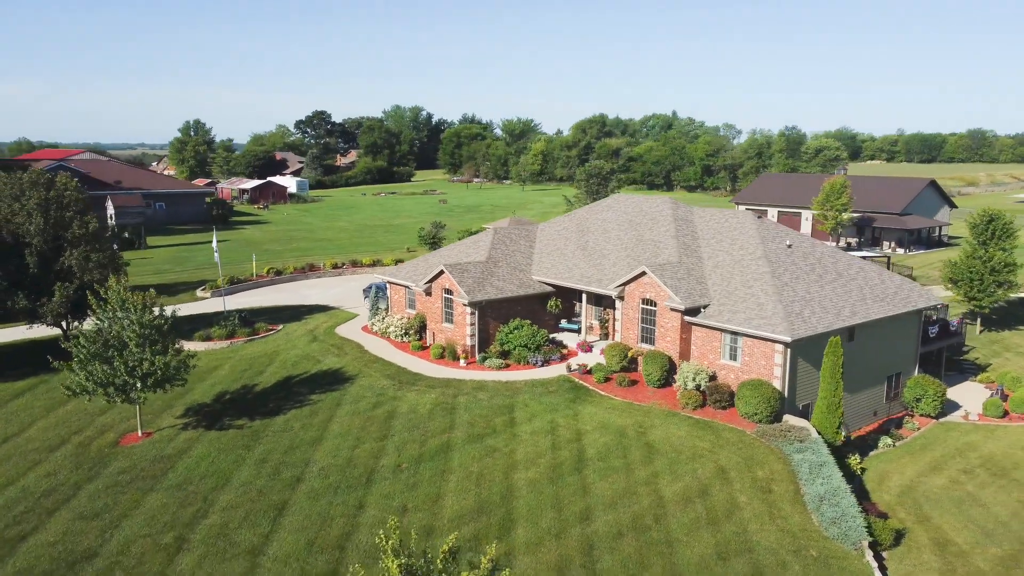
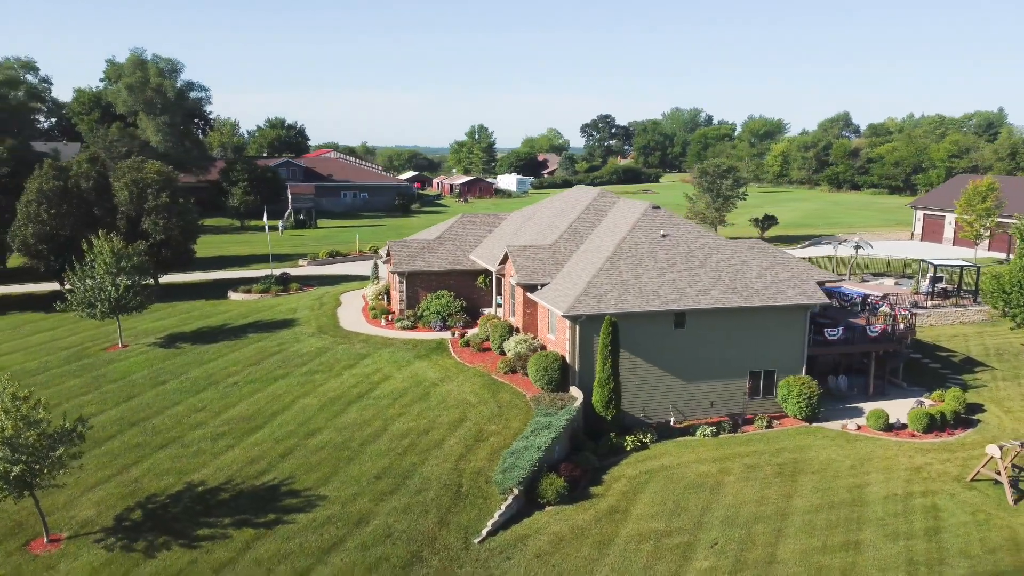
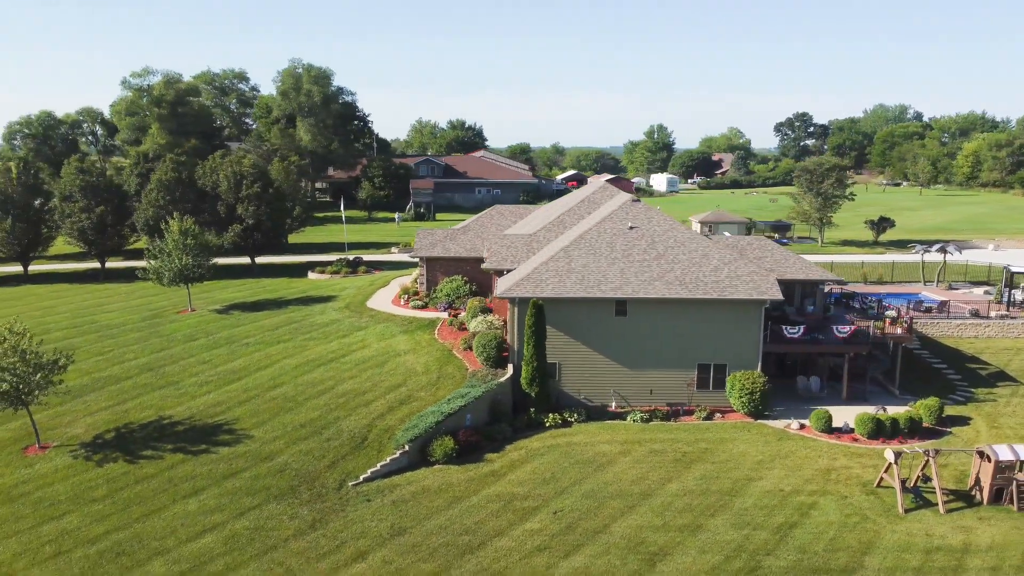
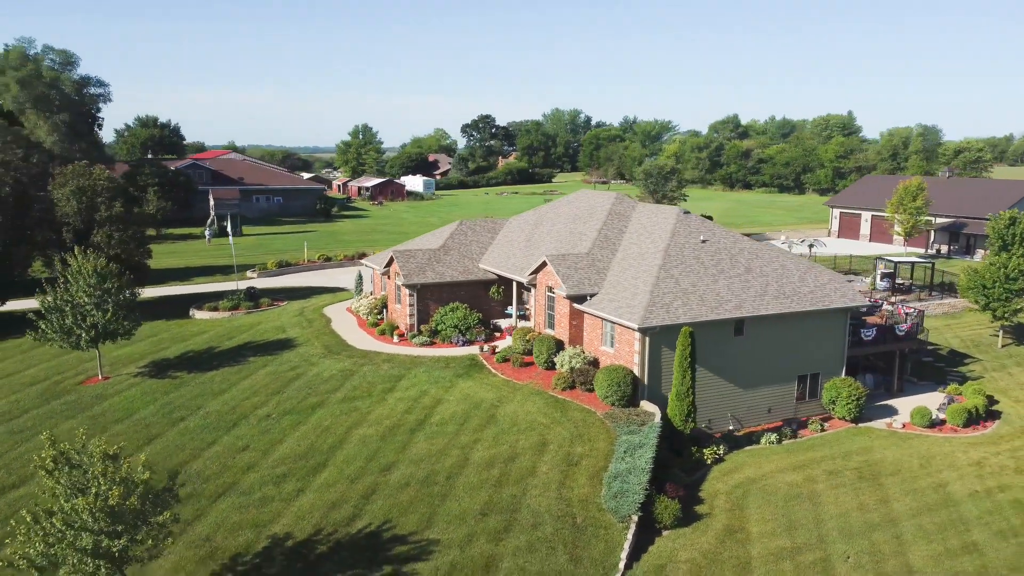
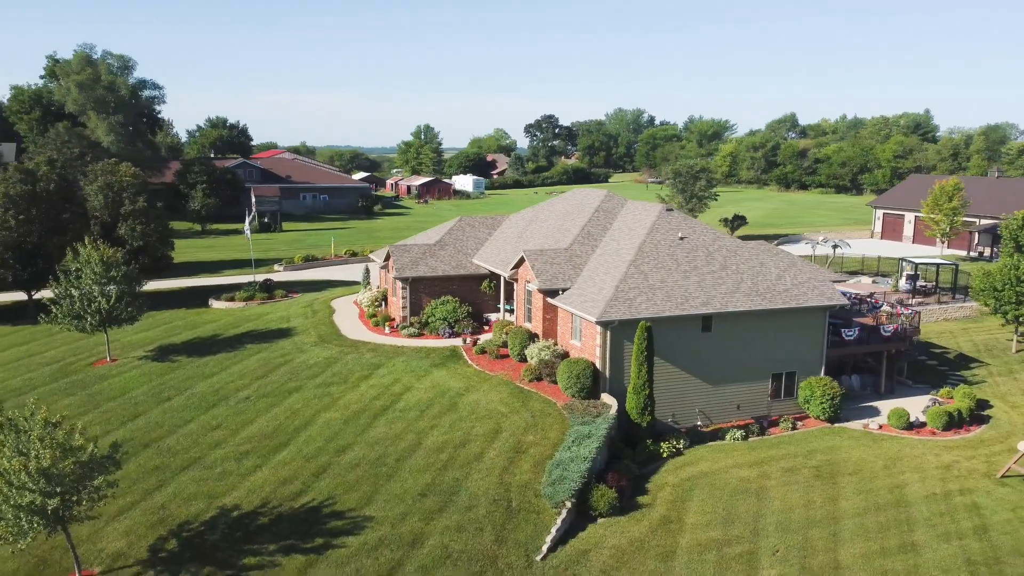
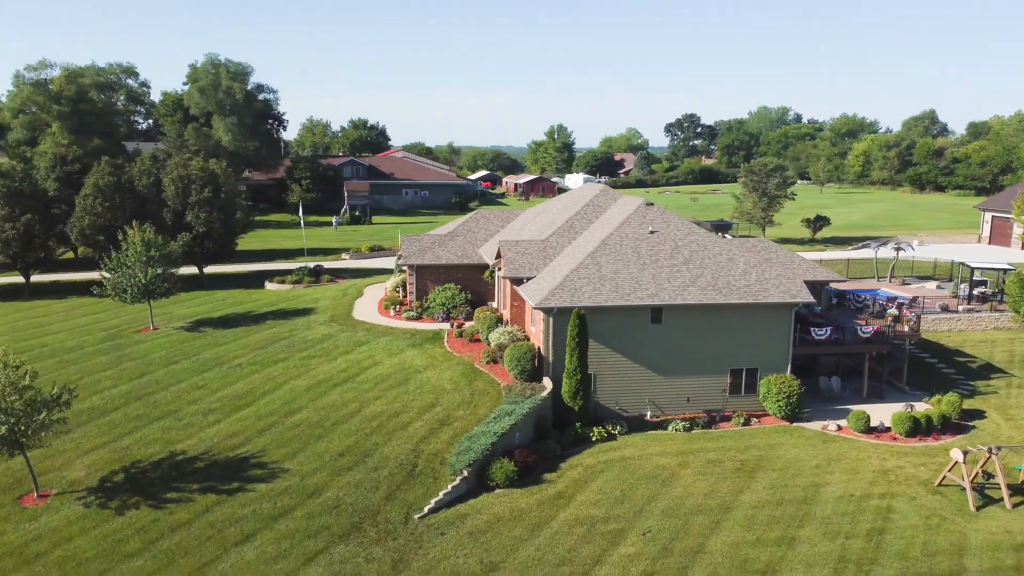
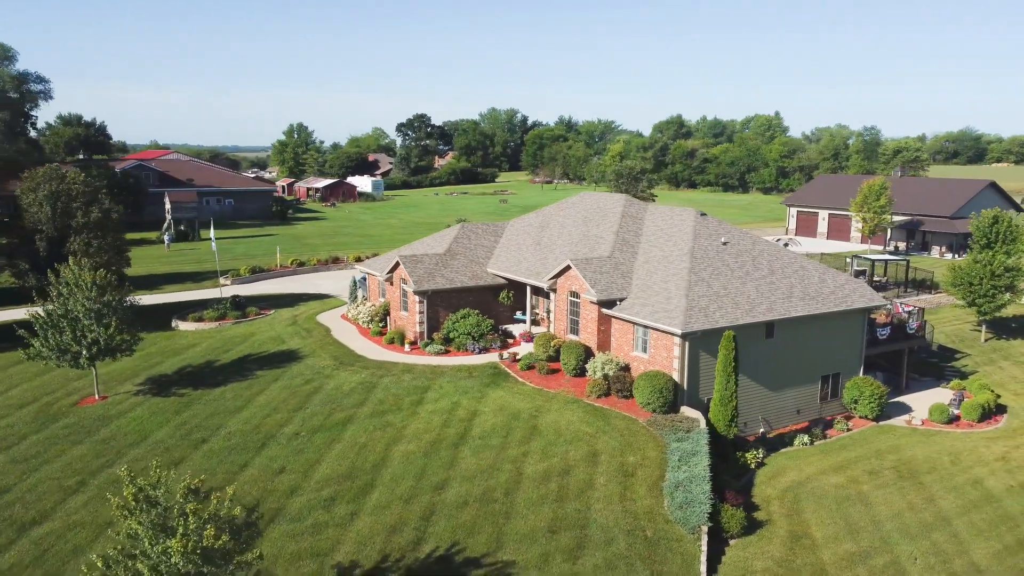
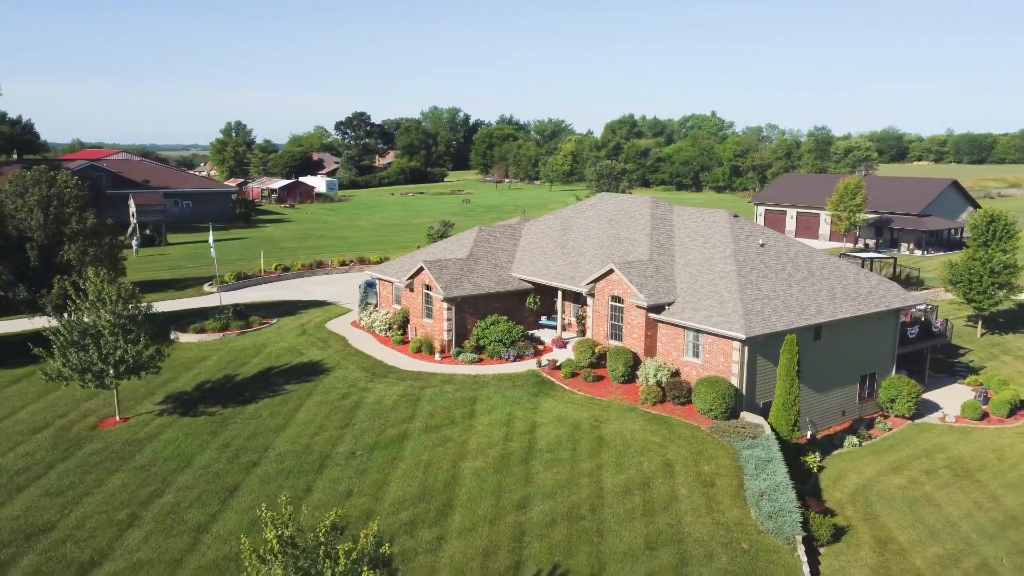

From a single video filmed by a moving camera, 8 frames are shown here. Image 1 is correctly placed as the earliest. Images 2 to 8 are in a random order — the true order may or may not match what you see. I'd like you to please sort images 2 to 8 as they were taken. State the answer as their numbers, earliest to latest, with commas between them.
8, 7, 4, 5, 2, 6, 3
